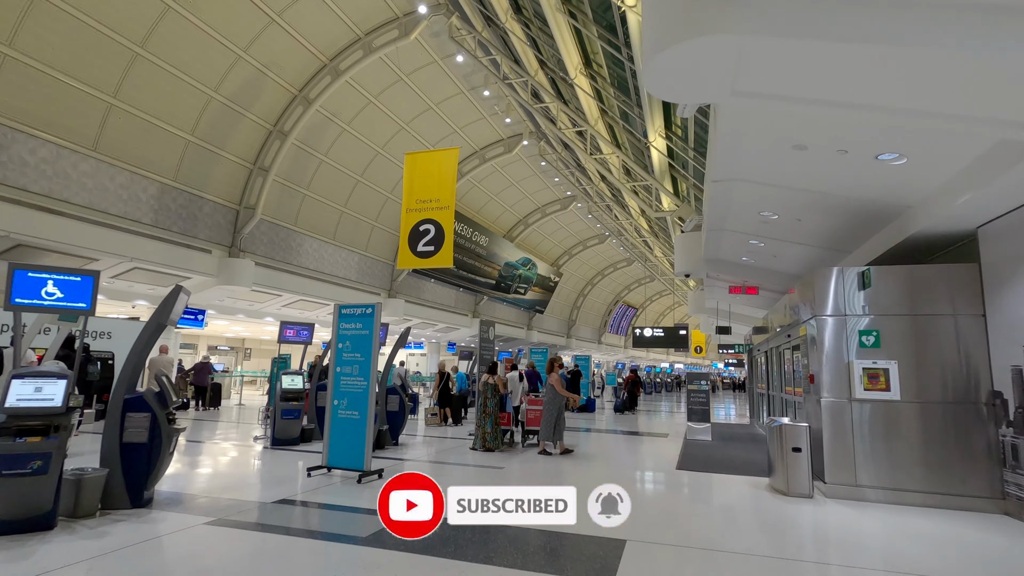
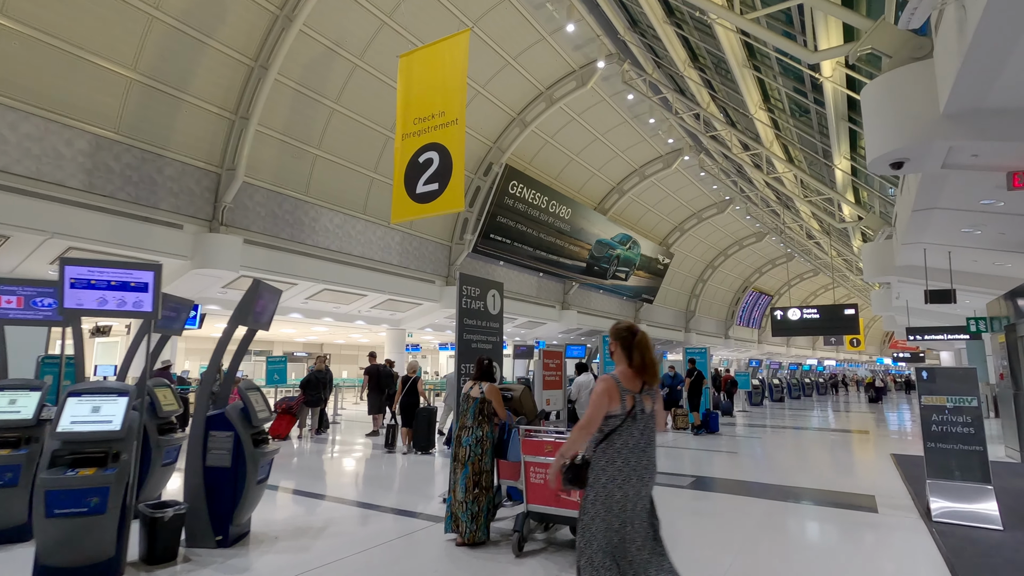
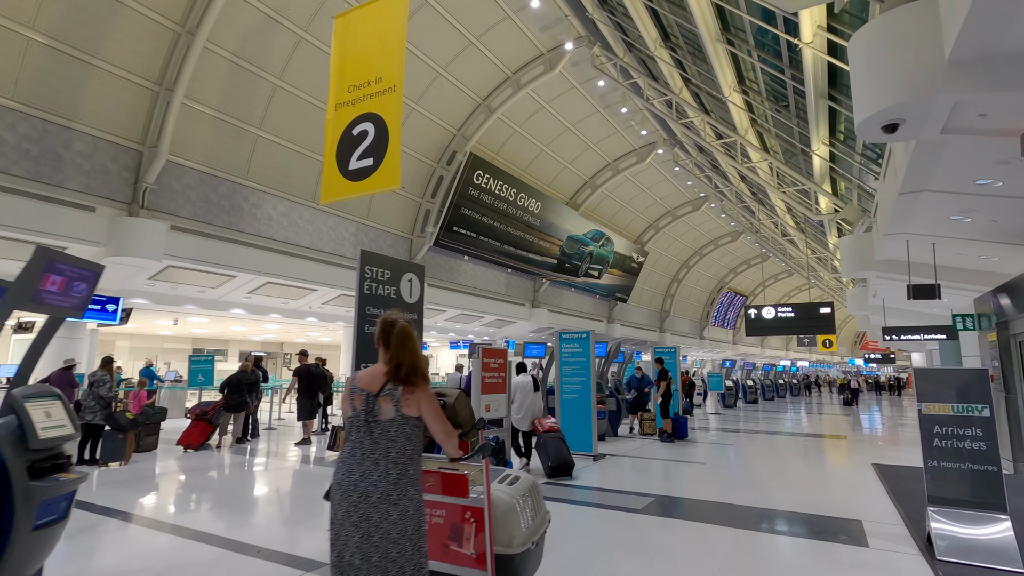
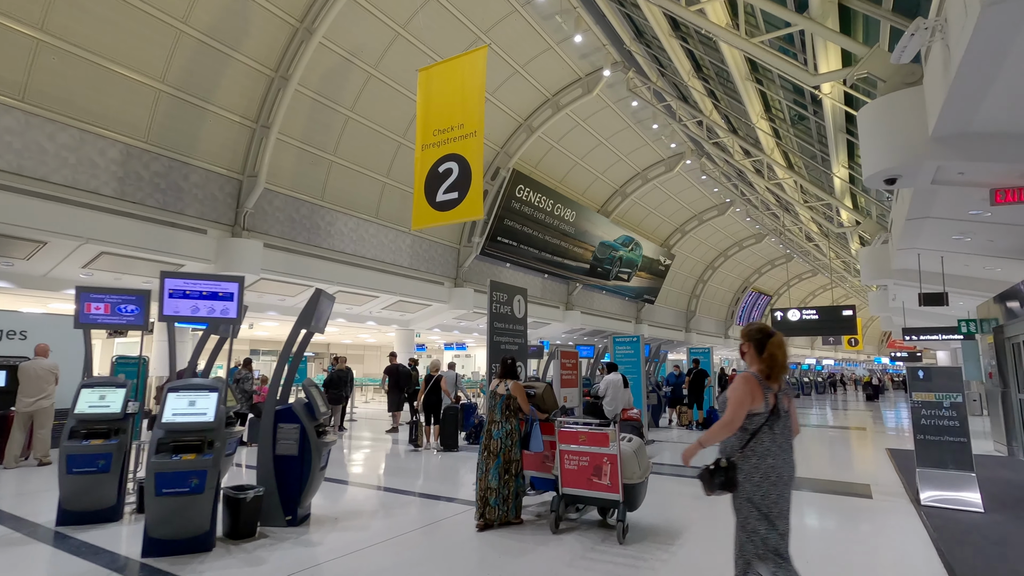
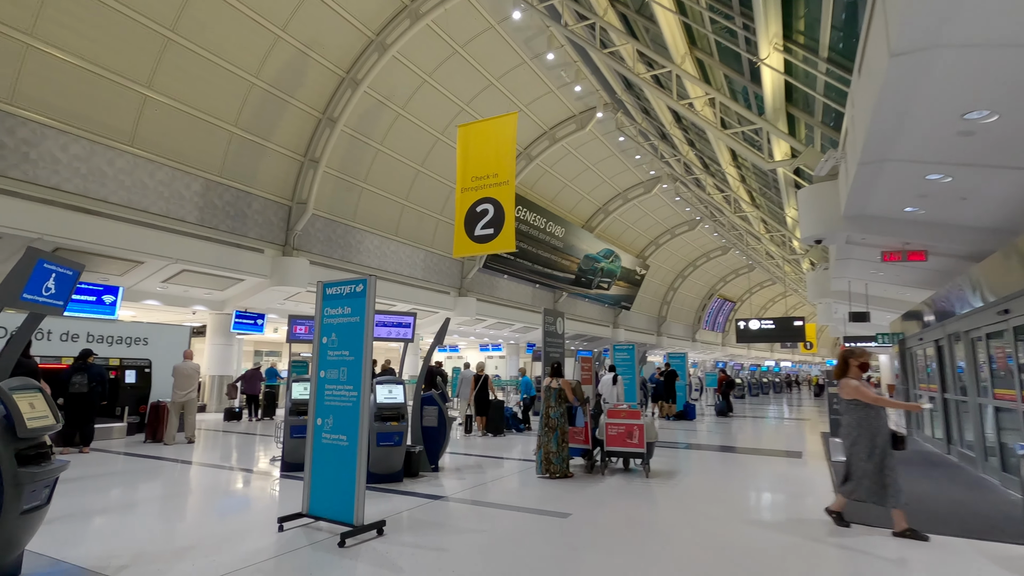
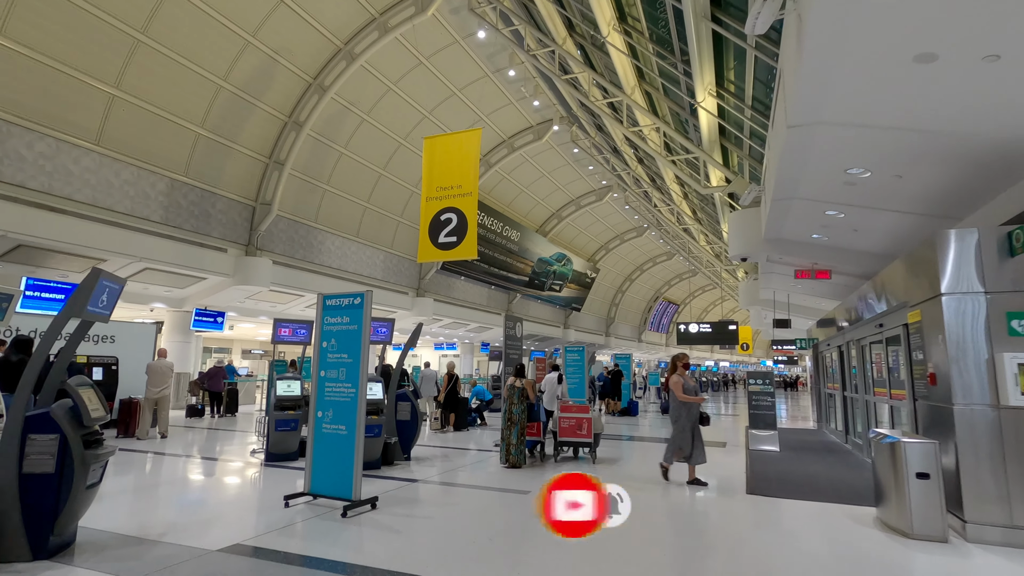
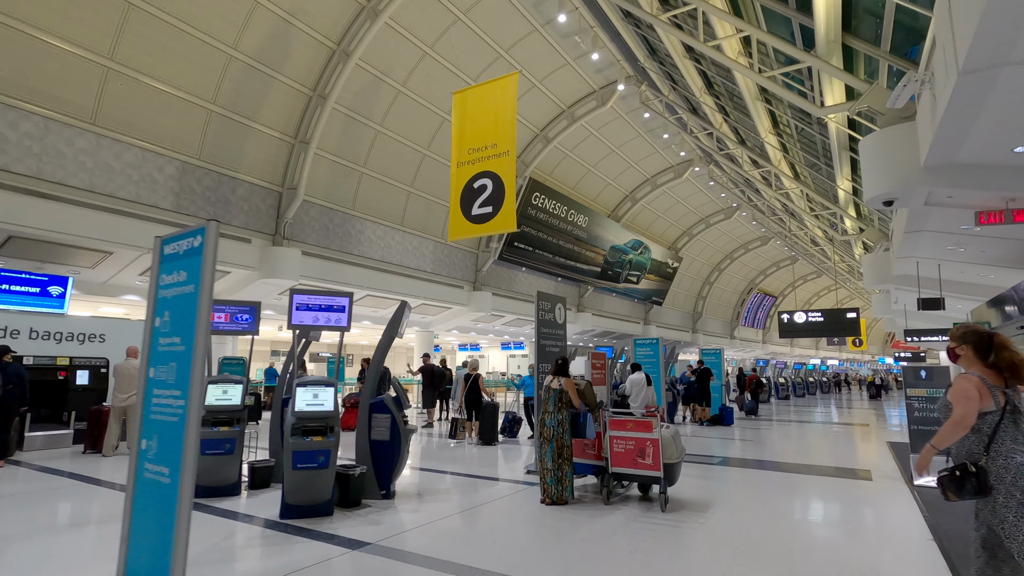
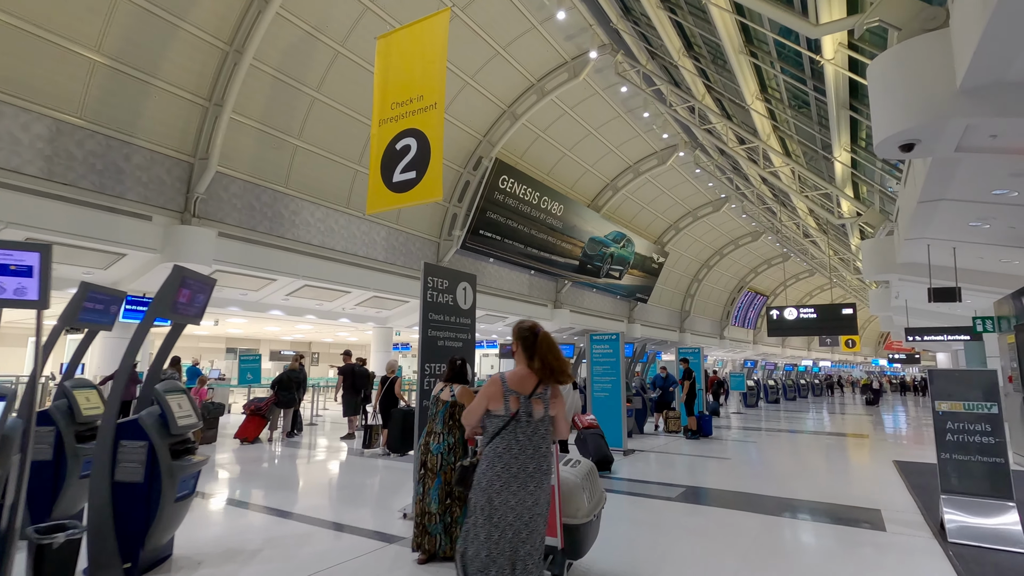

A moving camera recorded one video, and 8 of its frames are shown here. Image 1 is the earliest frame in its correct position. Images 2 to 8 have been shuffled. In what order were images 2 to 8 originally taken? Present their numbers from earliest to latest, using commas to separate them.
6, 5, 7, 4, 2, 8, 3
